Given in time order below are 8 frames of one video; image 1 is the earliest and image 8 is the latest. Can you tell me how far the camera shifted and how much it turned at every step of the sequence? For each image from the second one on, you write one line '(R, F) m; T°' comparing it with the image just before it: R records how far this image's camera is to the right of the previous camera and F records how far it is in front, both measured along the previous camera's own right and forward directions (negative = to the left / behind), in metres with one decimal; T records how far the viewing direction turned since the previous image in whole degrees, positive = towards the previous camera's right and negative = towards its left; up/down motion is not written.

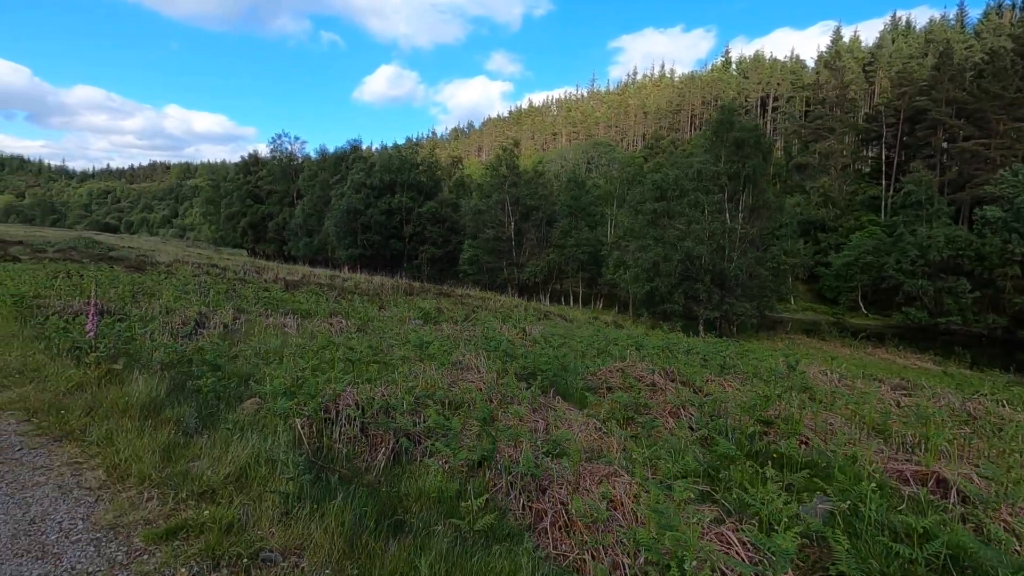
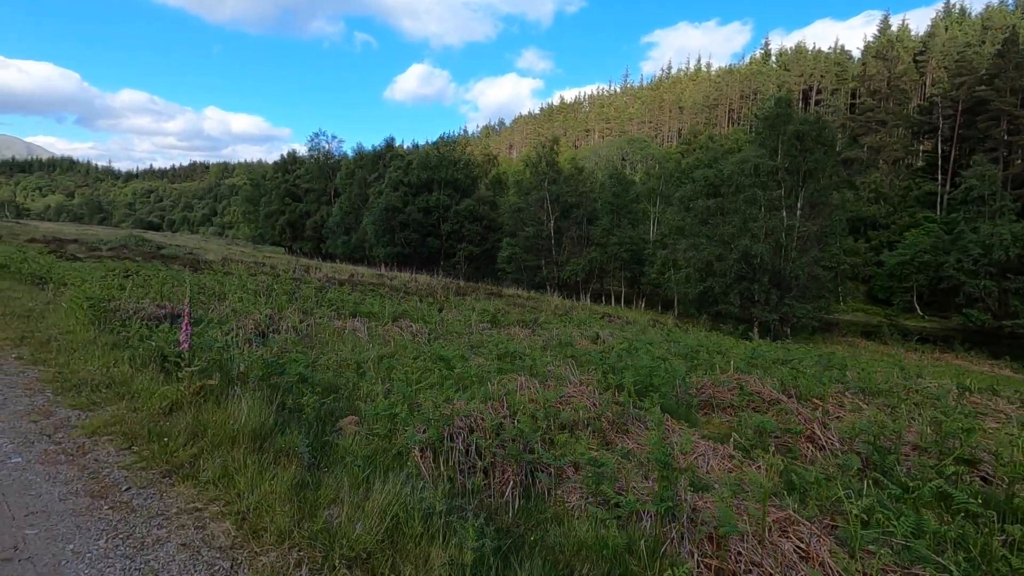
(-1.0, +0.7) m; -3°
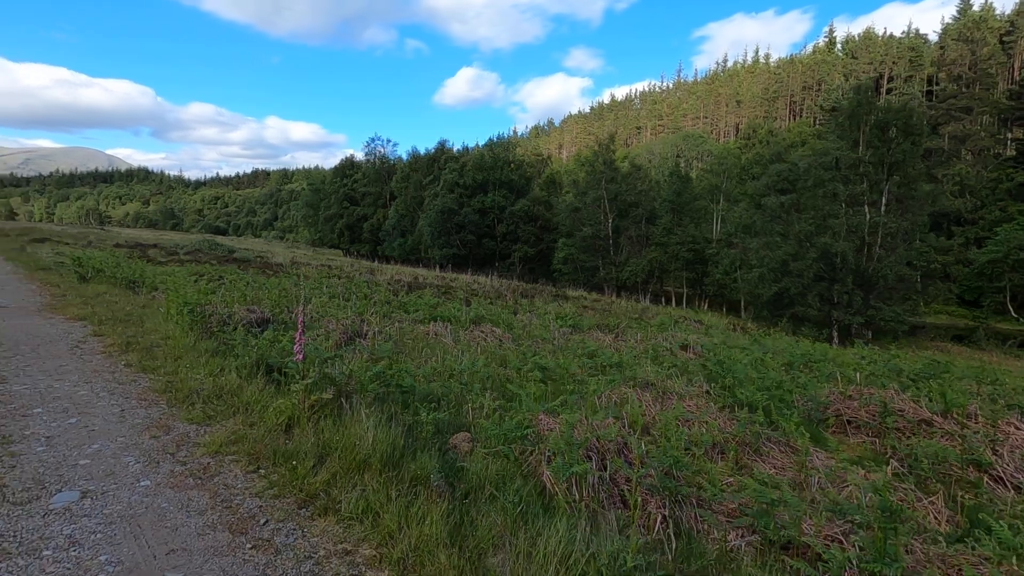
(-0.8, +0.5) m; -5°
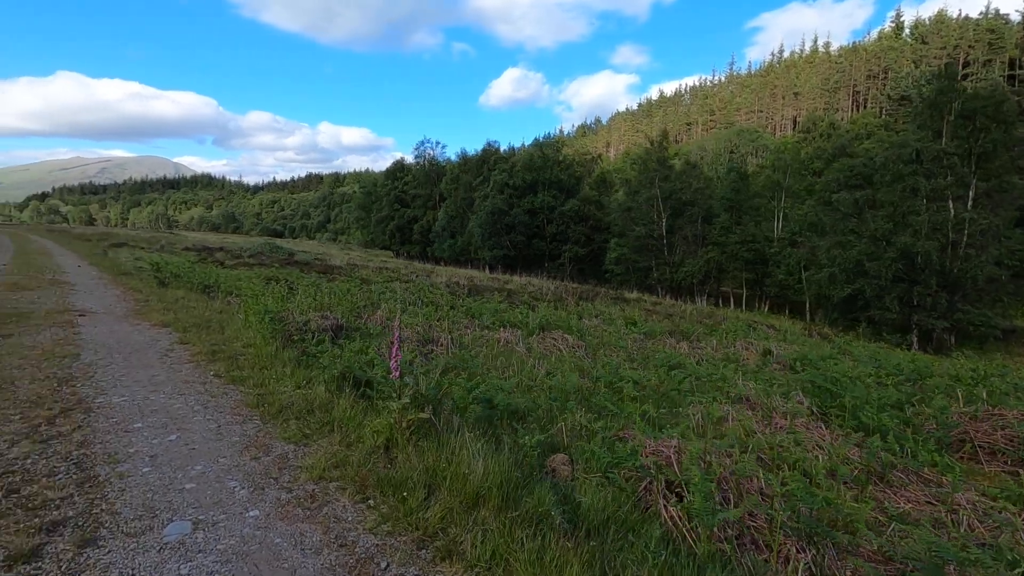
(-0.5, +0.3) m; -5°
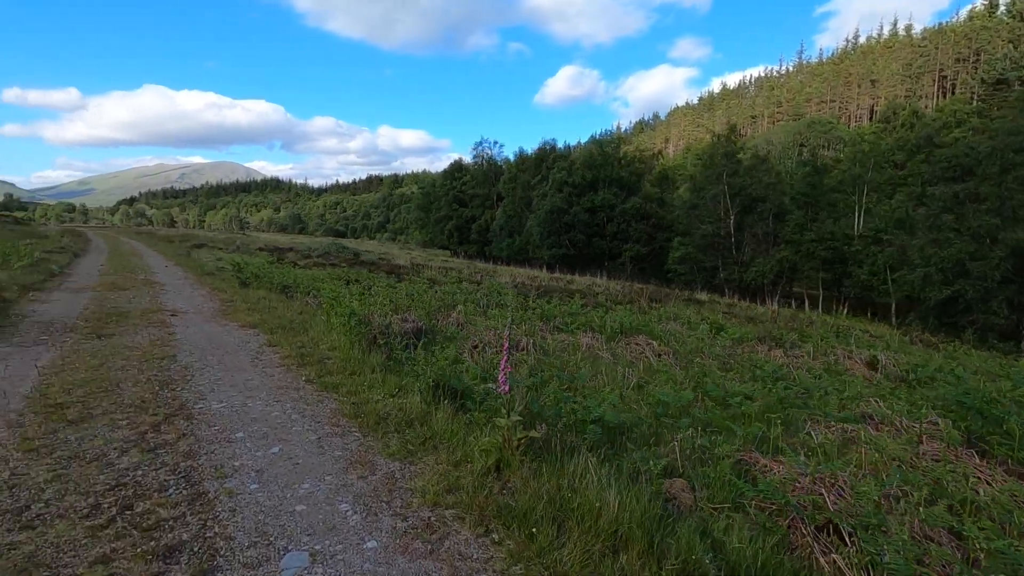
(-0.5, +0.4) m; -6°
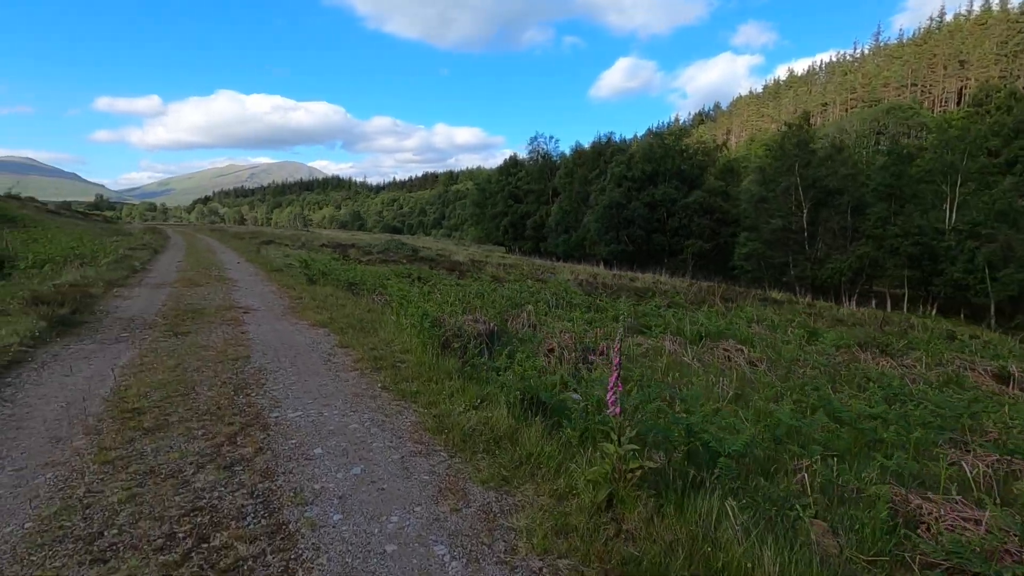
(-0.4, +0.5) m; -6°
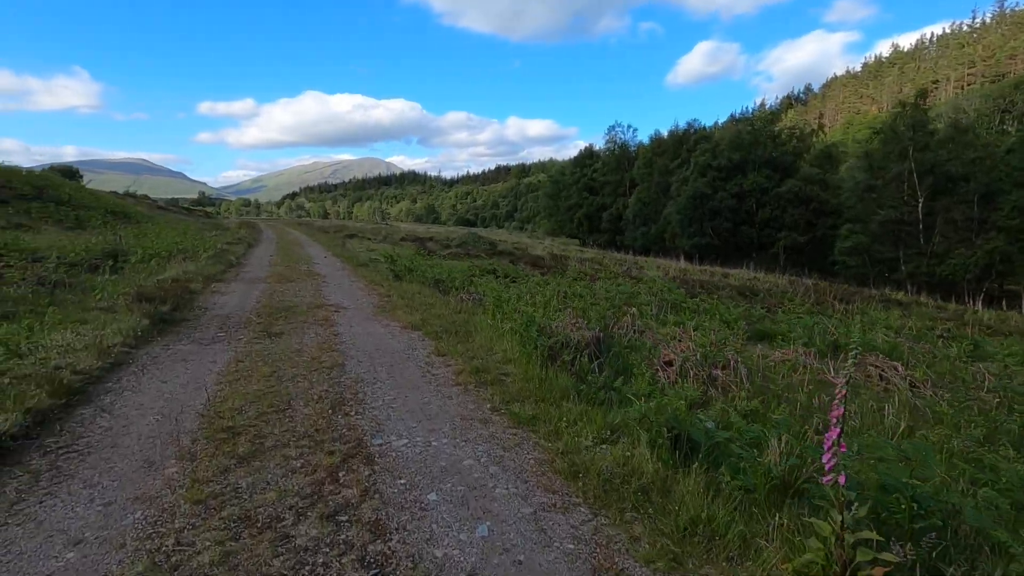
(-0.5, +0.8) m; -8°
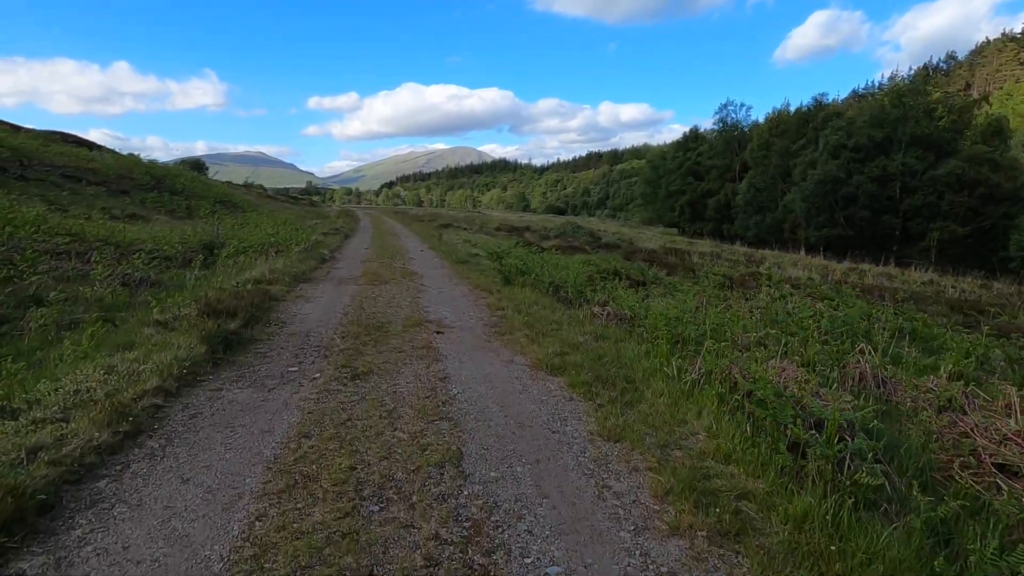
(-1.0, +2.4) m; -9°
